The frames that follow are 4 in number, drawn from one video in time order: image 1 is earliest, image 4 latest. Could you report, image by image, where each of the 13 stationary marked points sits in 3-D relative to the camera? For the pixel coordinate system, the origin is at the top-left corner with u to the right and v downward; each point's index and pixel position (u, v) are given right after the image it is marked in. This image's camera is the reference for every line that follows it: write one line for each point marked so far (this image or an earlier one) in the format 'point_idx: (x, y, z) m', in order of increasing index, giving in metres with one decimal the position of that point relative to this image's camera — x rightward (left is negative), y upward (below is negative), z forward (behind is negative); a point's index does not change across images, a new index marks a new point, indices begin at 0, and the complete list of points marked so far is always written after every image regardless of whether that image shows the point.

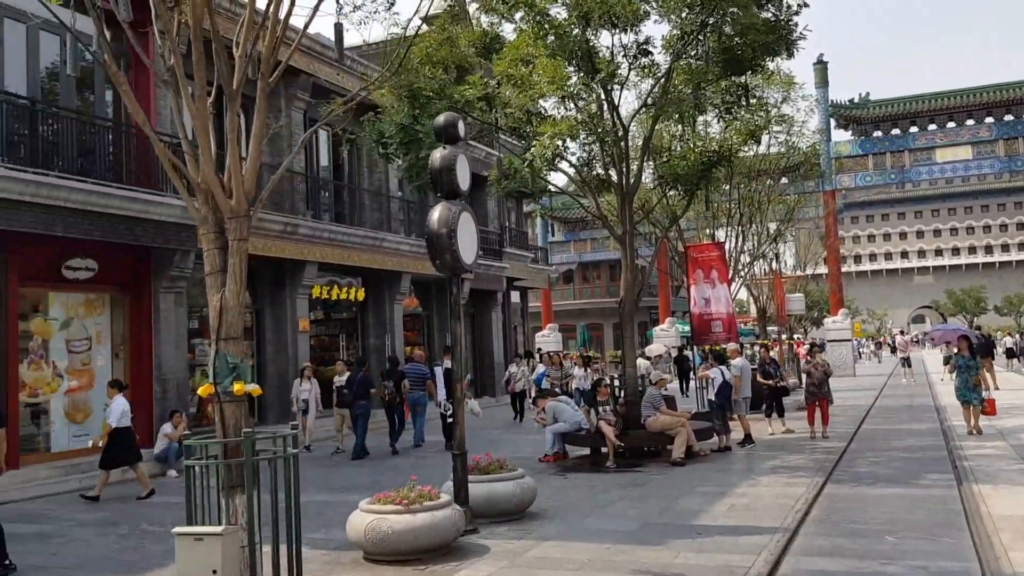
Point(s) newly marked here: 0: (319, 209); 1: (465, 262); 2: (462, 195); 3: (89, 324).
0: (-4.3, +1.8, +20.0) m
1: (-0.4, +0.2, +8.8) m
2: (-0.5, +0.9, +9.0) m
3: (-6.8, -0.6, +14.4) m
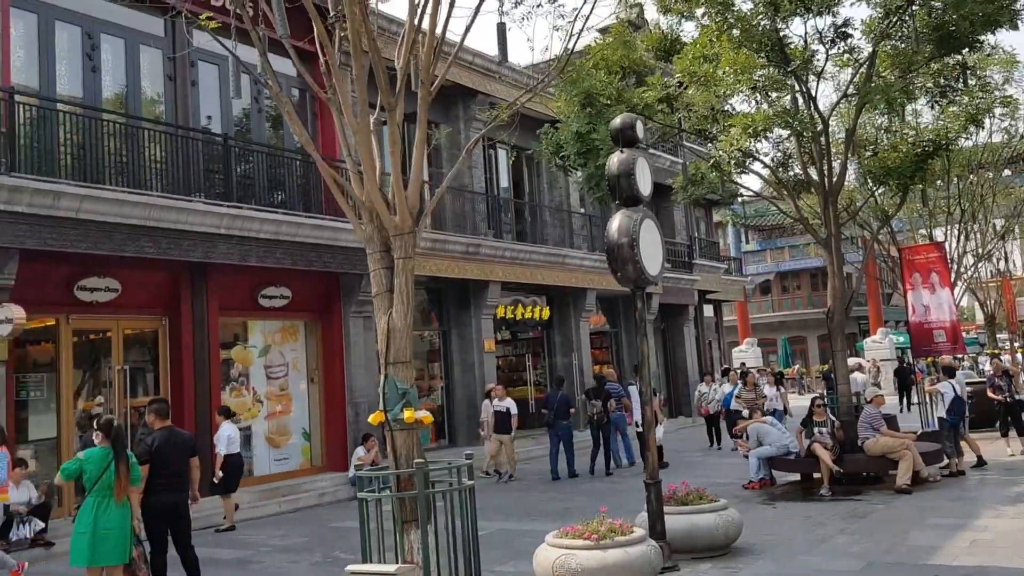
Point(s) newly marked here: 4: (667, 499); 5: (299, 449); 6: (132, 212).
0: (-0.2, +1.3, +19.9) m
1: (+1.2, +0.1, +8.0) m
2: (+1.2, +0.8, +8.2) m
3: (-3.7, -1.0, +14.9) m
4: (+1.5, -2.1, +8.9) m
5: (-3.5, -2.7, +14.9) m
6: (-4.8, +1.0, +11.3) m
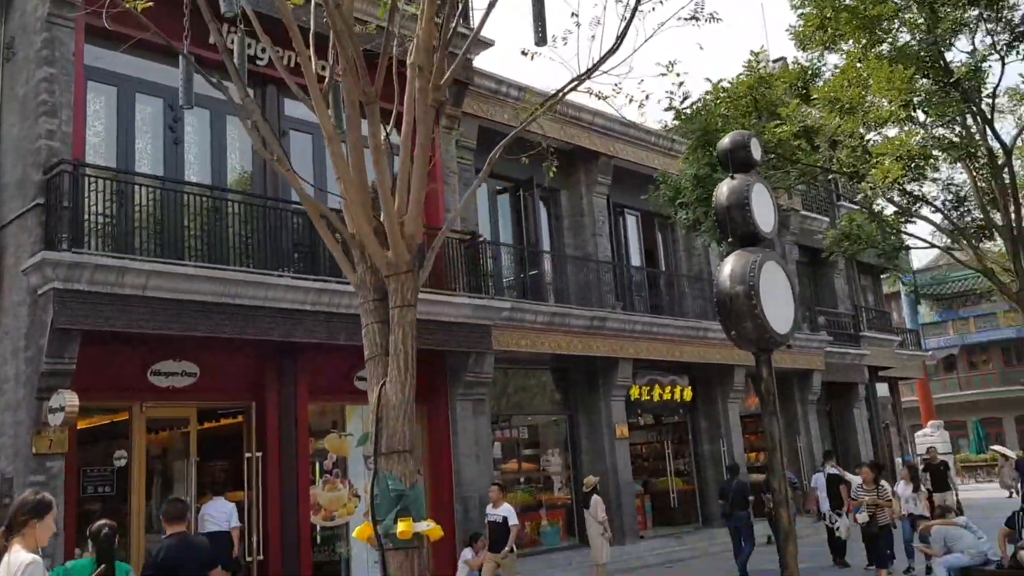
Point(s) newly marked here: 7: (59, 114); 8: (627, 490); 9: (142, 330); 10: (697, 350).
0: (+2.4, -0.3, +18.1) m
1: (+1.8, -0.3, +6.1) m
2: (+1.8, +0.3, +6.4) m
3: (-1.9, -2.3, +13.6) m
4: (+2.3, -2.6, +6.7) m
5: (-1.6, -3.9, +13.4) m
6: (-3.6, 0.0, +10.5) m
7: (-5.1, +2.0, +10.2) m
8: (+2.2, -3.8, +16.9) m
9: (-4.1, -0.5, +10.1) m
10: (+3.9, -1.3, +18.8) m
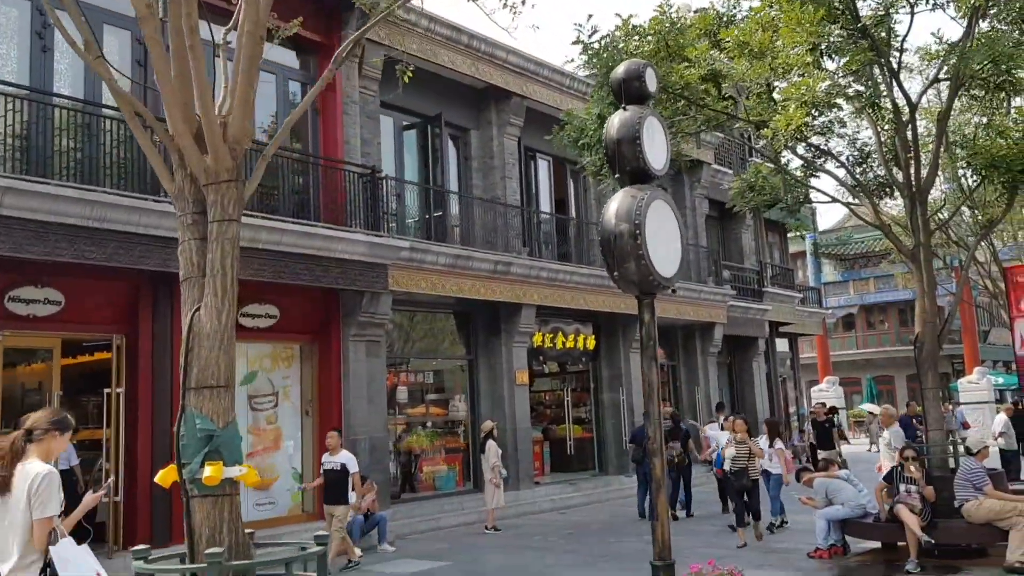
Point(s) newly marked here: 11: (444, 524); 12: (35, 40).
0: (+0.5, +0.8, +17.8) m
1: (+1.0, +0.1, +5.8) m
2: (+1.0, +0.7, +6.0) m
3: (-3.4, -1.3, +13.0) m
4: (+1.3, -2.2, +6.6) m
5: (-3.2, -2.9, +13.0) m
6: (-4.8, +0.8, +9.7) m
7: (-6.2, +2.8, +9.1) m
8: (+0.2, -2.8, +16.7) m
9: (-5.3, +0.4, +9.2) m
10: (+1.9, -0.2, +18.6) m
11: (-1.1, -3.7, +14.1) m
12: (-5.6, +2.9, +10.5) m
